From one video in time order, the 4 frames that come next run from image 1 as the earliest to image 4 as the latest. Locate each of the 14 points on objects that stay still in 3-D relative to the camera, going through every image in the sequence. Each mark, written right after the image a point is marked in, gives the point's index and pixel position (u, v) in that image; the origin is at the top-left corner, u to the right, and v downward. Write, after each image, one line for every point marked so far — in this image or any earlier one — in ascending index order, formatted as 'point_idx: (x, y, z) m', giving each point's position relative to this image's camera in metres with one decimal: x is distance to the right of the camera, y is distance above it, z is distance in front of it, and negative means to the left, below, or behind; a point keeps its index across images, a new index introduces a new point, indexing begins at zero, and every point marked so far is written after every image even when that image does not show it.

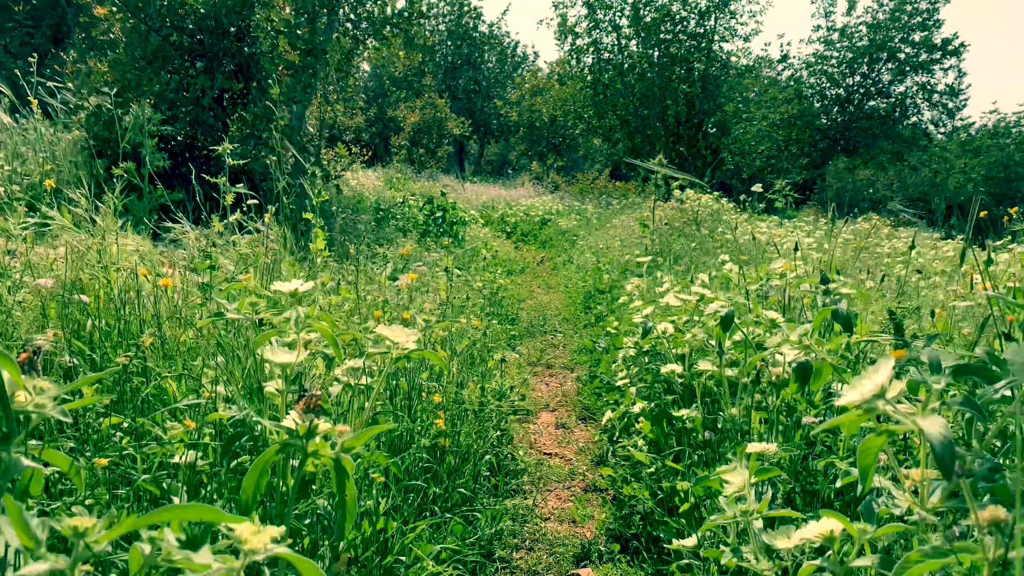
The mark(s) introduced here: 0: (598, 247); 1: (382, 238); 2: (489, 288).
0: (+1.5, +0.7, +11.0) m
1: (-1.7, +0.6, +8.3) m
2: (-0.3, 0.0, +7.7) m
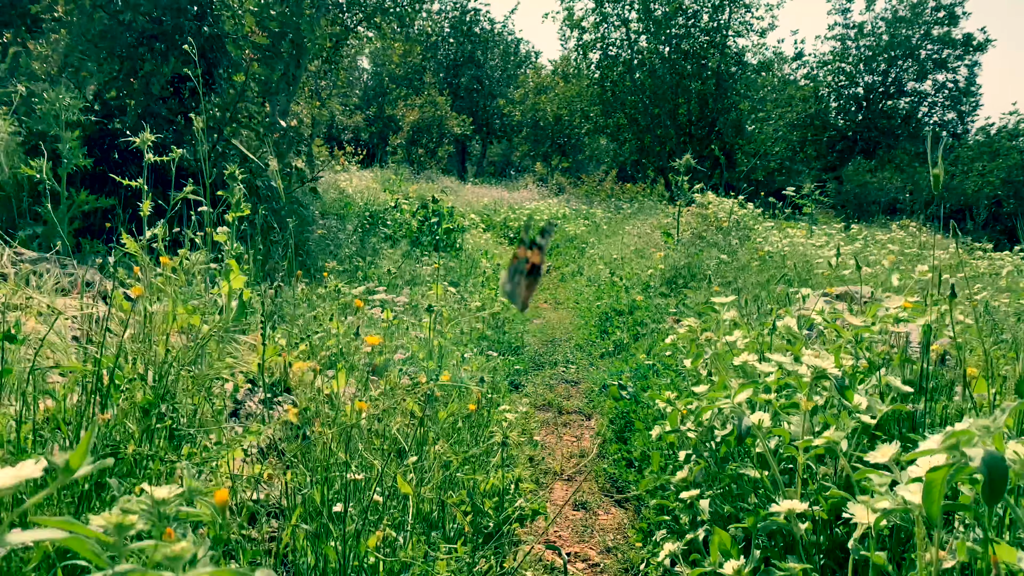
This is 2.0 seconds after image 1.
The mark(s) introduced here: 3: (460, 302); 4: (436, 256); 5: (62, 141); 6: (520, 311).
0: (+1.5, +0.5, +9.9) m
1: (-1.6, +0.4, +7.3) m
2: (-0.2, -0.3, +6.6) m
3: (-0.5, -0.2, +6.4) m
4: (-1.0, +0.4, +8.2) m
5: (-3.1, +1.0, +4.5) m
6: (+0.1, -0.3, +7.5) m
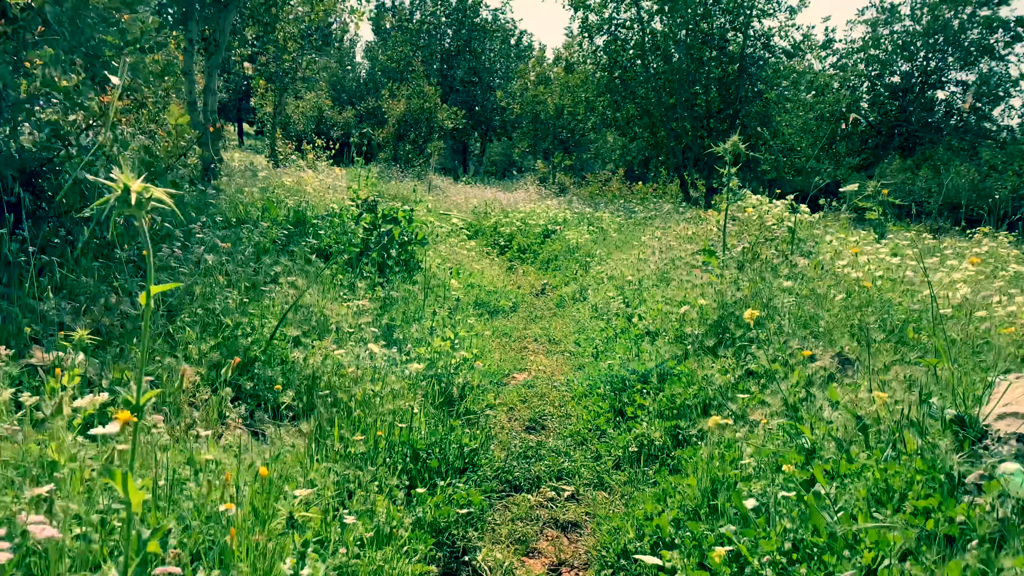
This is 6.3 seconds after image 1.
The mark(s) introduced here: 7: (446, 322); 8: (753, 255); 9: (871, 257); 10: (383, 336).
0: (+1.3, +0.1, +7.4) m
1: (-1.9, 0.0, +4.8) m
2: (-0.5, -0.6, +4.2) m
3: (-0.8, -0.5, +3.9) m
4: (-1.2, 0.0, +5.7) m
5: (-3.3, +0.7, +2.0) m
6: (-0.2, -0.6, +5.0) m
7: (-0.6, -0.3, +5.5) m
8: (+2.3, +0.3, +6.3) m
9: (+3.4, +0.3, +6.2) m
10: (-0.9, -0.3, +4.7) m
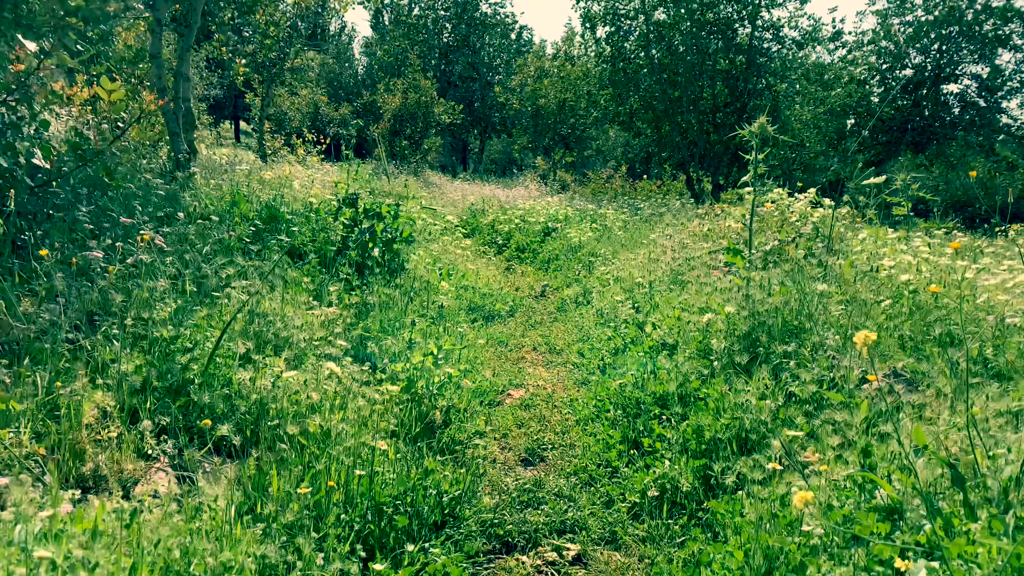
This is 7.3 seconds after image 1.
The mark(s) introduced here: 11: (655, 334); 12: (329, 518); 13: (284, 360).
0: (+1.3, +0.1, +6.7) m
1: (-1.9, 0.0, +4.1) m
2: (-0.5, -0.6, +3.5) m
3: (-0.8, -0.5, +3.2) m
4: (-1.3, 0.0, +5.0) m
5: (-3.4, +0.6, +1.3) m
6: (-0.2, -0.6, +4.3) m
7: (-0.6, -0.3, +4.8) m
8: (+2.3, +0.3, +5.6) m
9: (+3.4, +0.3, +5.5) m
10: (-1.0, -0.4, +4.0) m
11: (+1.0, -0.3, +4.8) m
12: (-0.7, -0.8, +2.4) m
13: (-1.2, -0.3, +3.5) m
